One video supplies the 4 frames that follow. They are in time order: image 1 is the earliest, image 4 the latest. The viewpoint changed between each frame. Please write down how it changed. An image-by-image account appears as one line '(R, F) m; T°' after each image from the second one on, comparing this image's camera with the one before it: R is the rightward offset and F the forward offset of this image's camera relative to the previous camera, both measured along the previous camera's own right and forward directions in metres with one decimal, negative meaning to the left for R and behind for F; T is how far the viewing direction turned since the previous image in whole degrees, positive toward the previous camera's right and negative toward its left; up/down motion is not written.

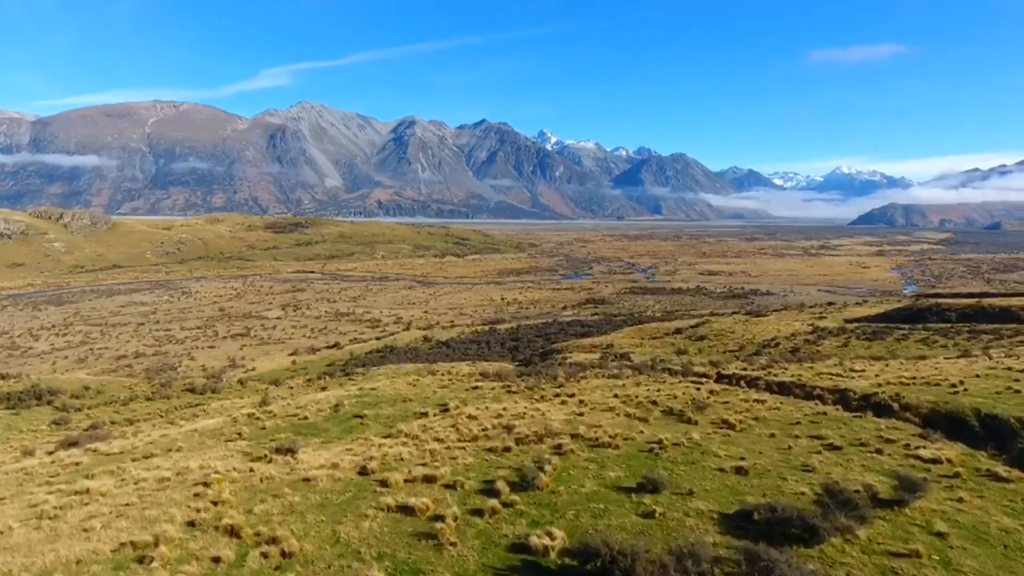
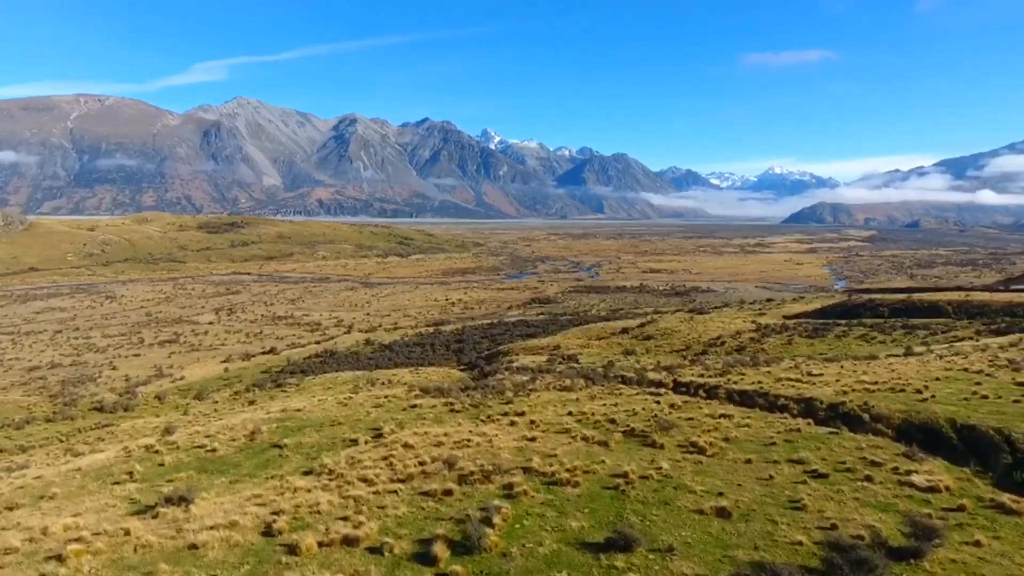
(+0.1, +1.5) m; +5°
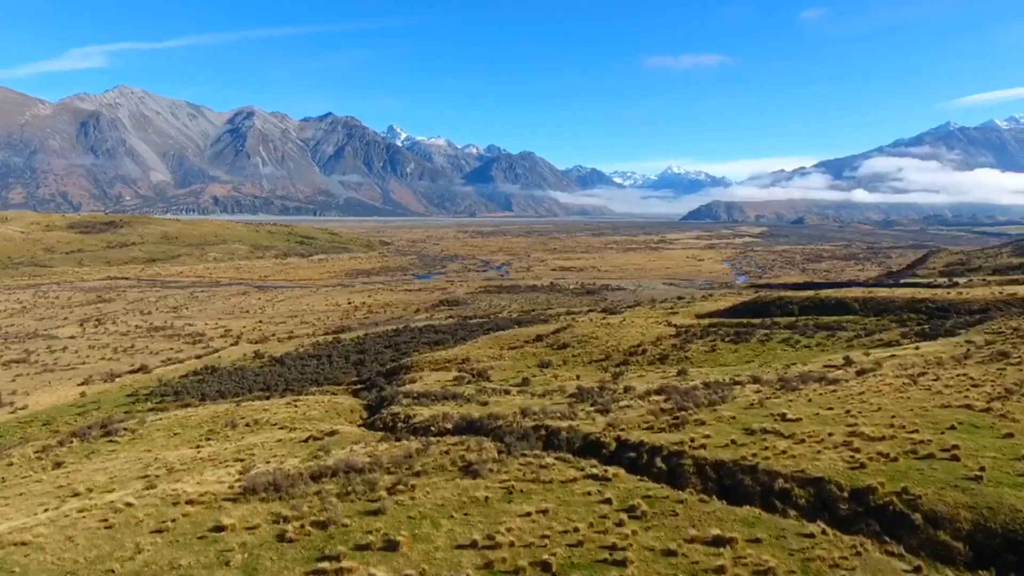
(+0.5, +5.1) m; +8°
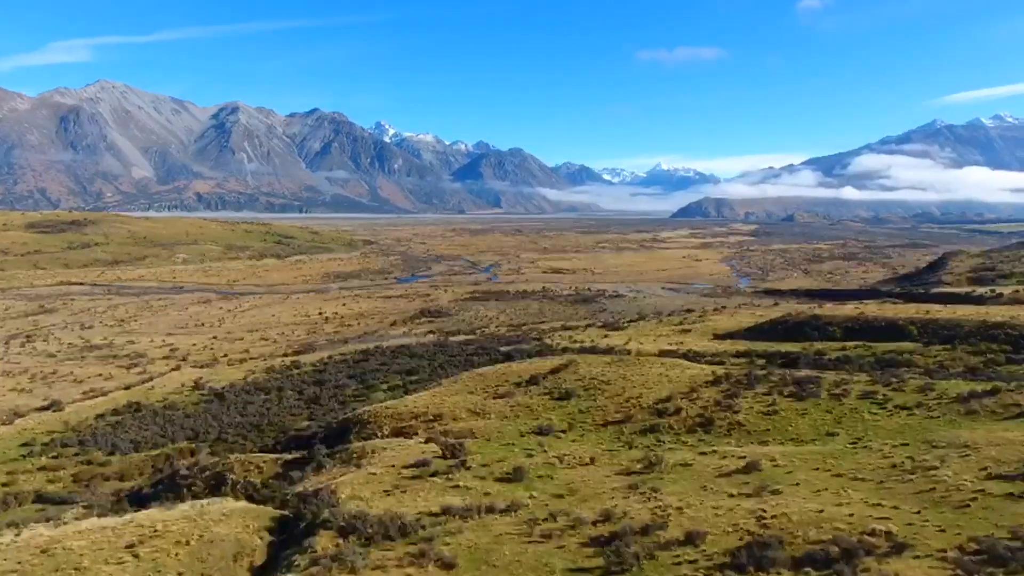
(+0.1, +11.8) m; +1°
